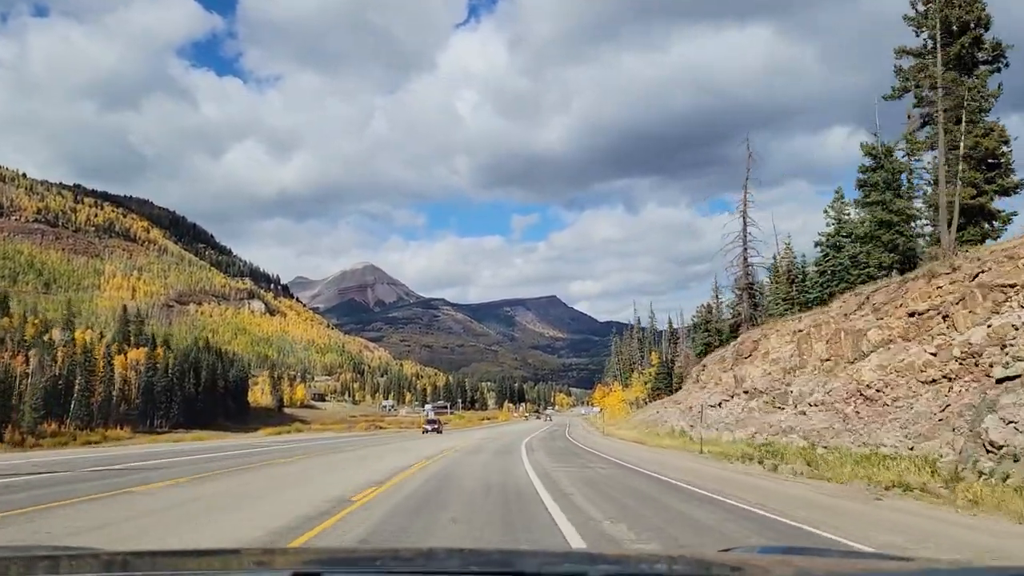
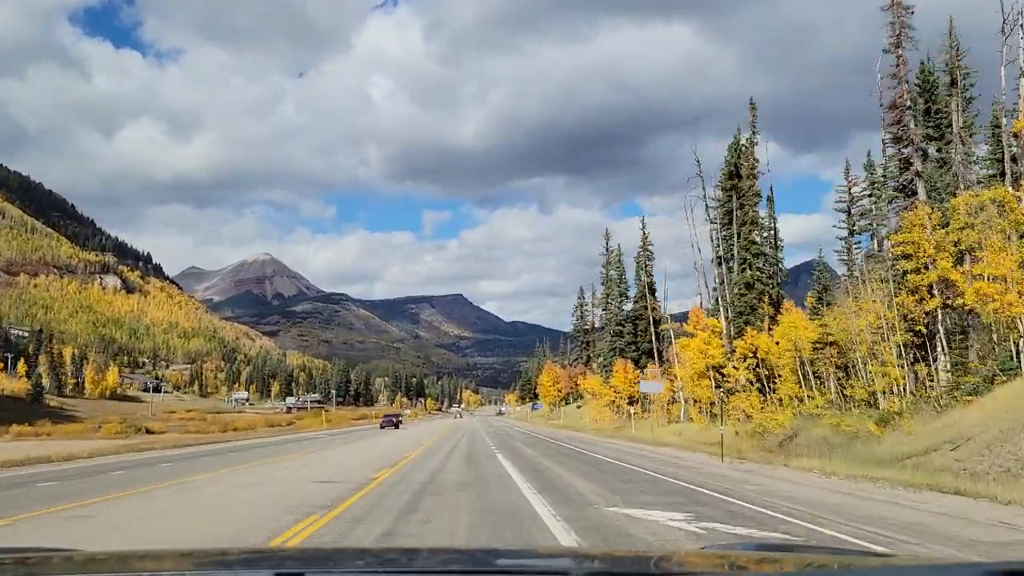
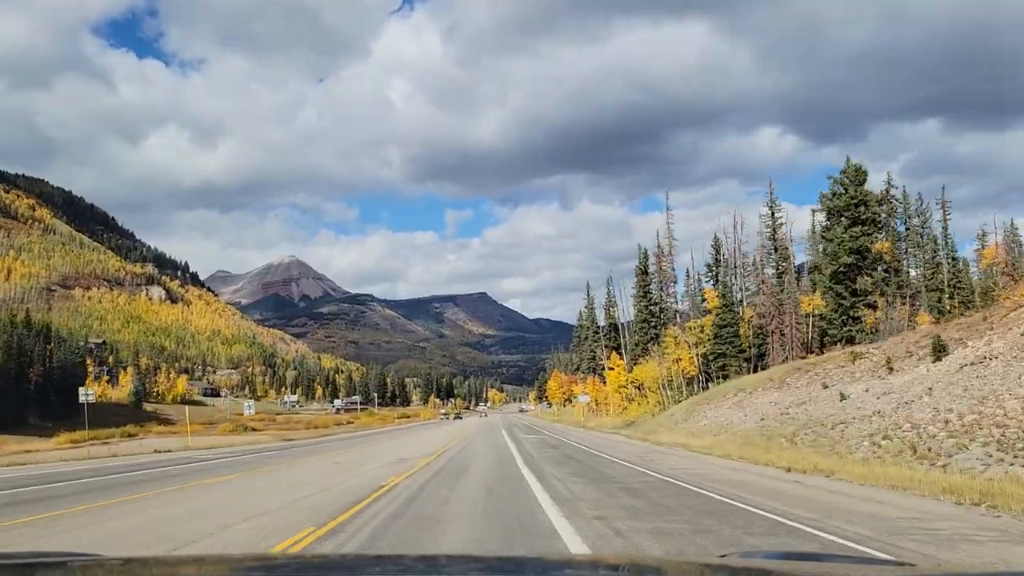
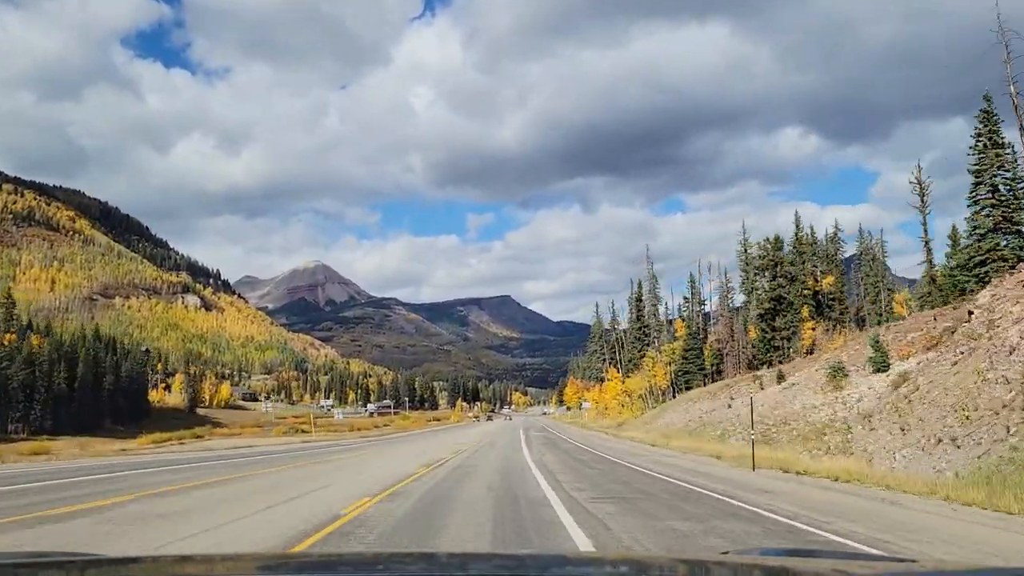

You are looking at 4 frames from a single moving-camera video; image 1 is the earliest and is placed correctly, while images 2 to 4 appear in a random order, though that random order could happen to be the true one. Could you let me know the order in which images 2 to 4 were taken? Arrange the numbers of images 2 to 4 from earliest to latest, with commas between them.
4, 3, 2
